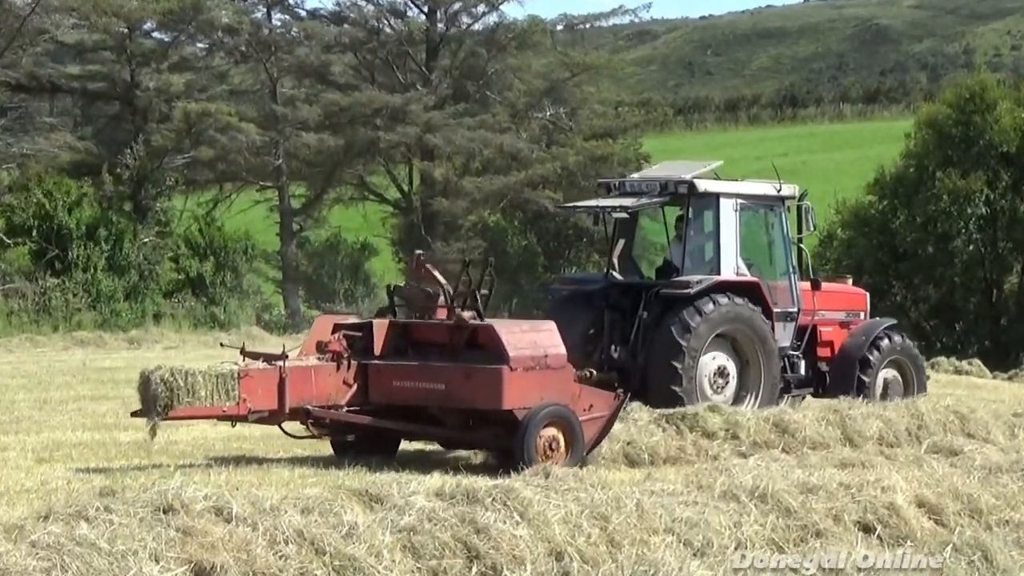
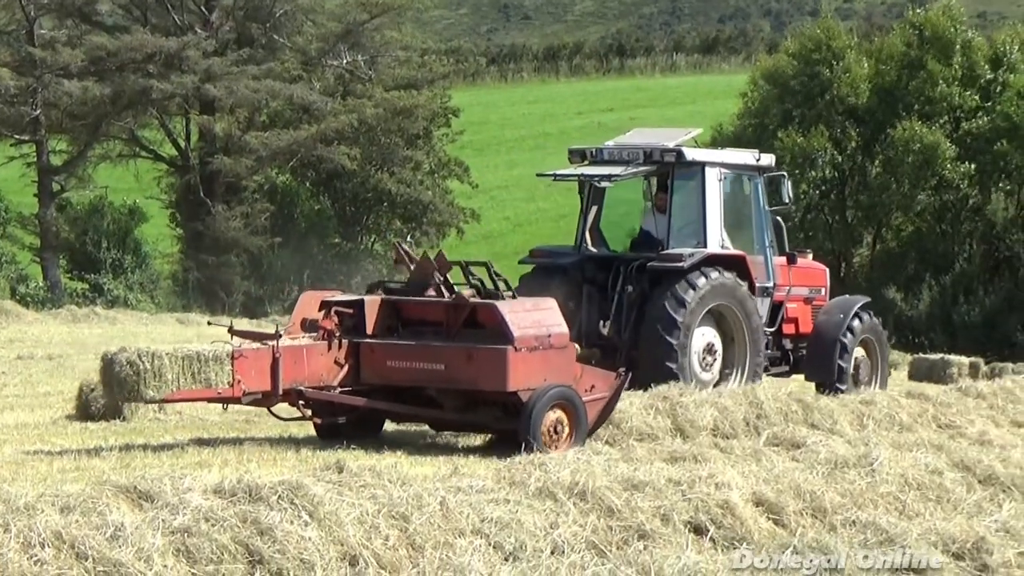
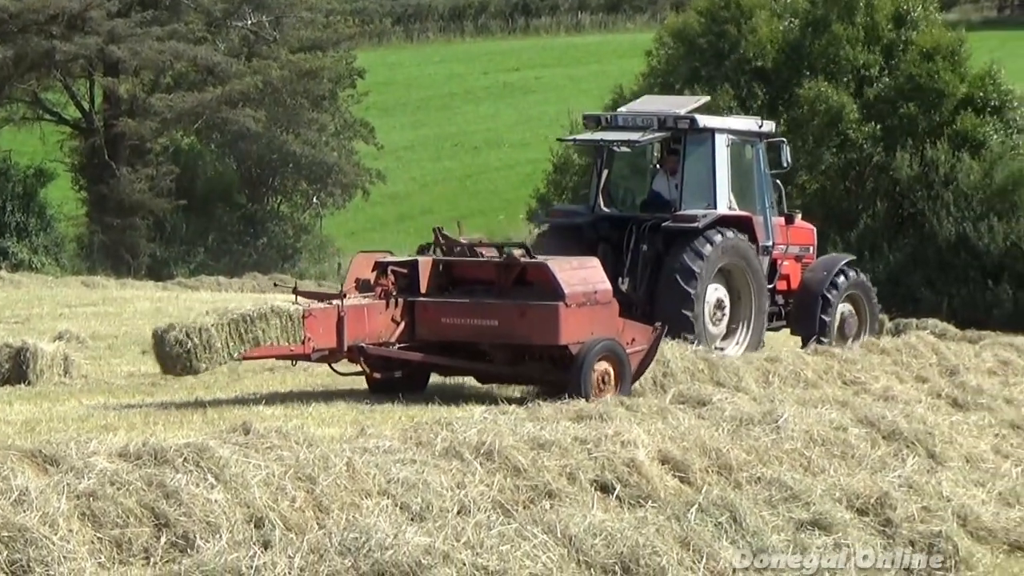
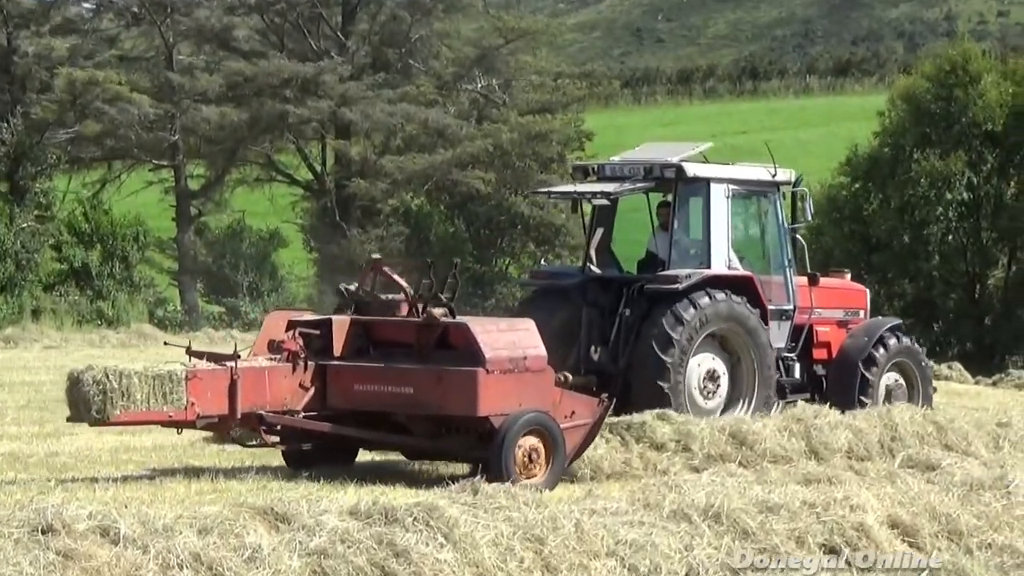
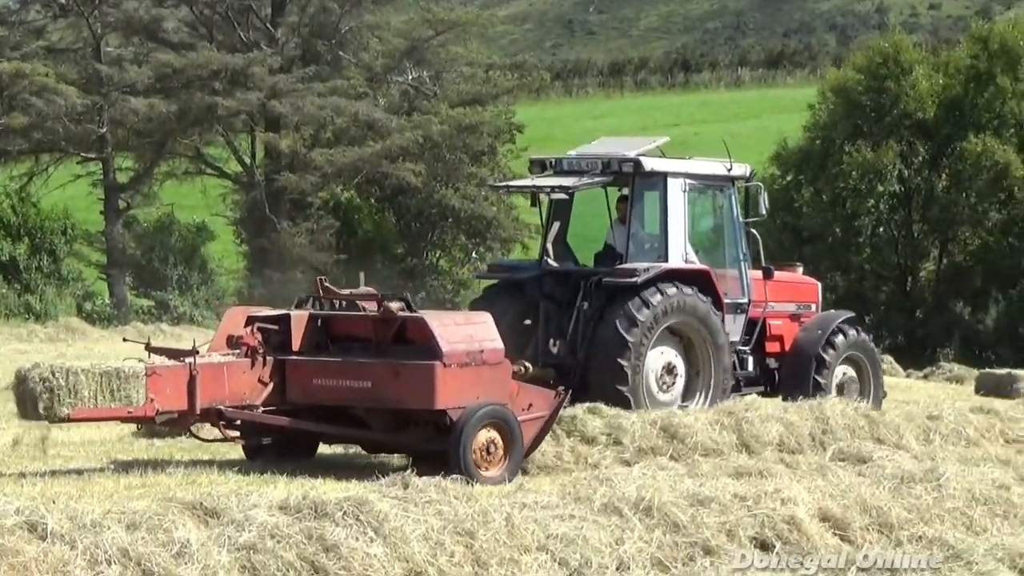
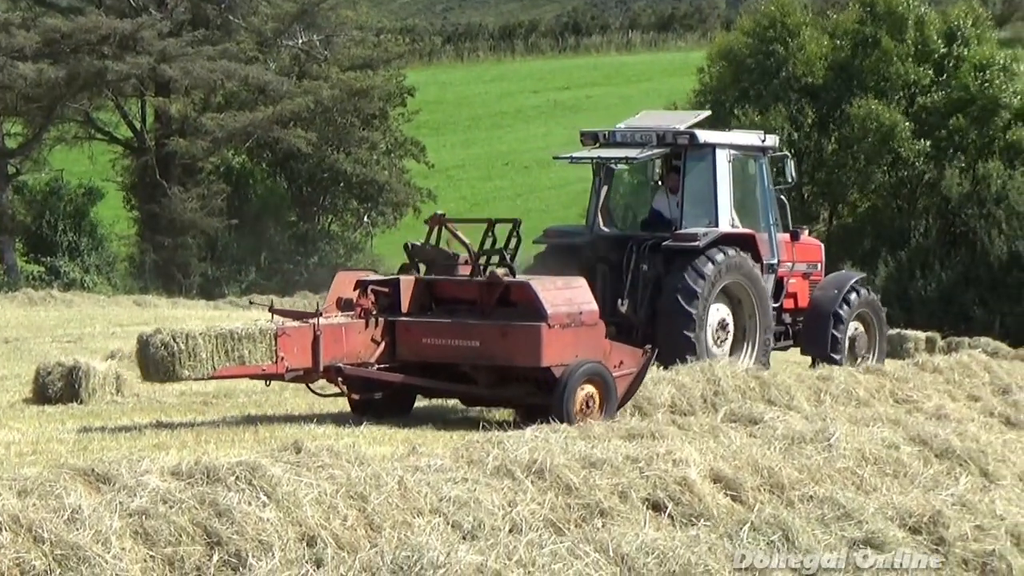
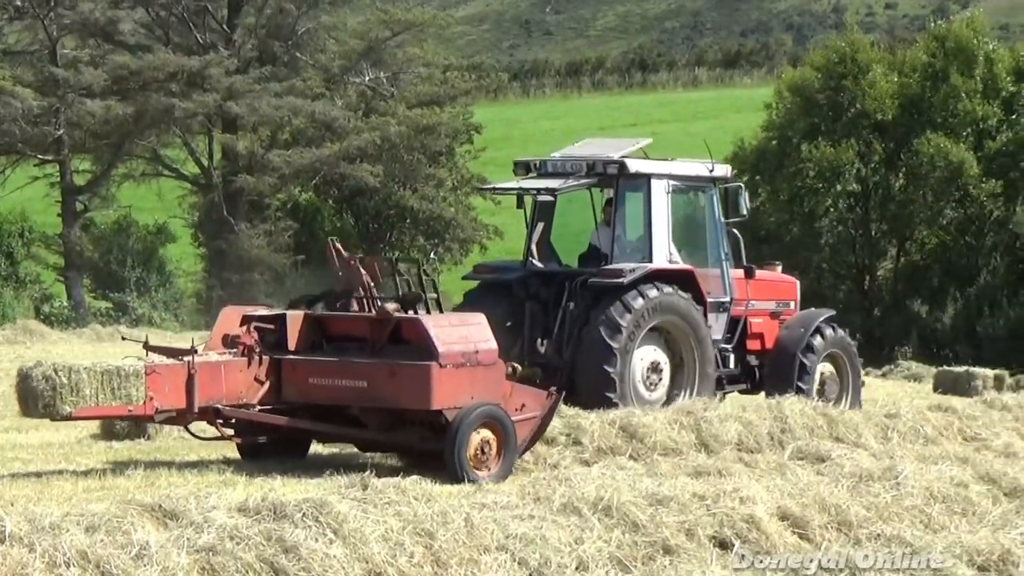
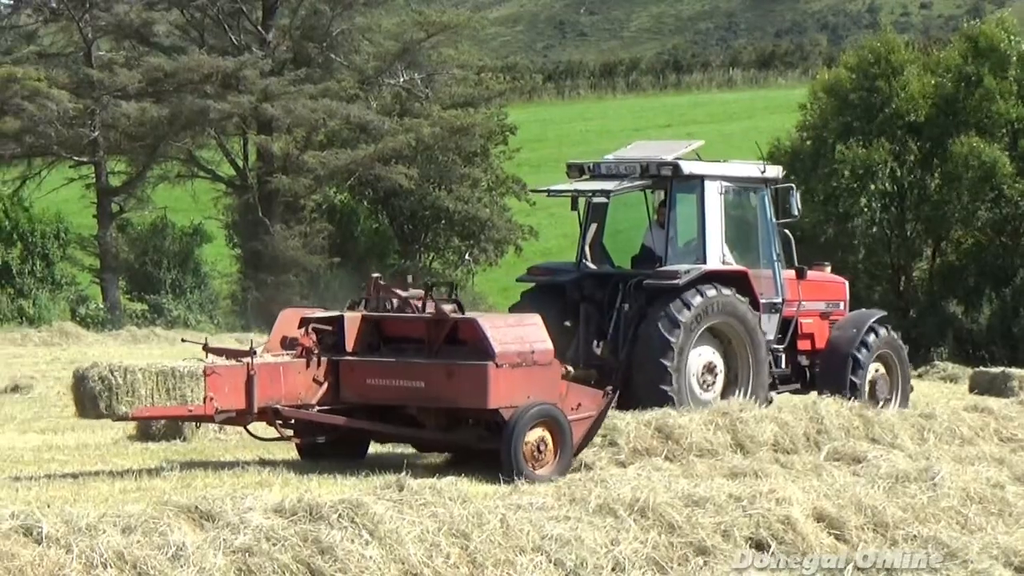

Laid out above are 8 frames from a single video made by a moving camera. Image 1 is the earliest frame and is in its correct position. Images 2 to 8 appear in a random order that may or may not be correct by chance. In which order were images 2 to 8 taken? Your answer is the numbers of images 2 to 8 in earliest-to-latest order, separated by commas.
4, 5, 7, 8, 2, 6, 3
